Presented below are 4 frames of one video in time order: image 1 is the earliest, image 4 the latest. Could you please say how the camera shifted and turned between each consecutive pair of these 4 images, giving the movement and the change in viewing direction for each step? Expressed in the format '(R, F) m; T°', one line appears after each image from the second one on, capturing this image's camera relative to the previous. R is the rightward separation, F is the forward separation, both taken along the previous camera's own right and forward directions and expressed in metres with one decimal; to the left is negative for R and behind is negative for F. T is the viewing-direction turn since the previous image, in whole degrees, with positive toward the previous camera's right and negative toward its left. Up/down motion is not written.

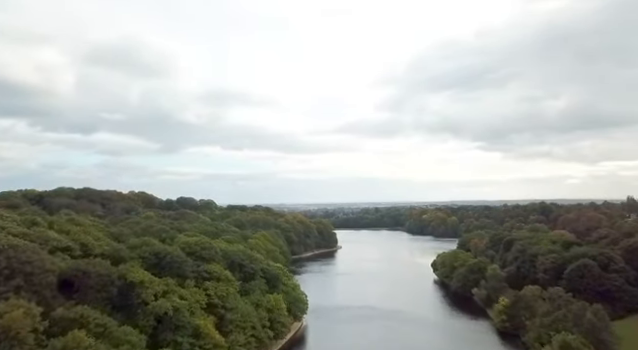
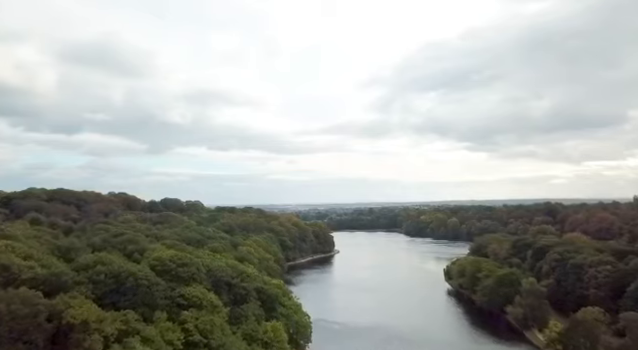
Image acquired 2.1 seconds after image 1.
(-1.3, +7.5) m; +1°
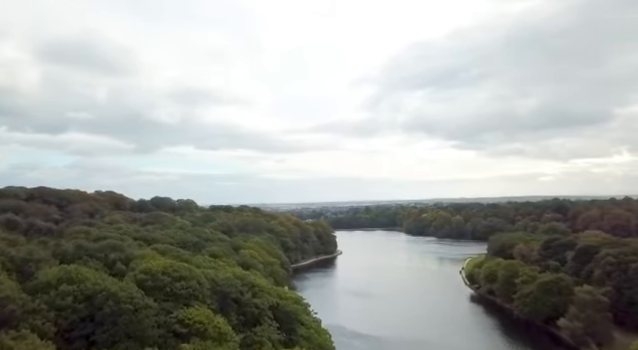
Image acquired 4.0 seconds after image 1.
(-2.1, +6.0) m; +1°
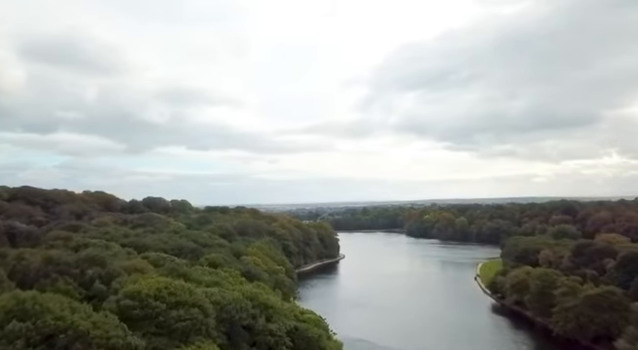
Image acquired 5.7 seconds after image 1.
(-1.6, +4.7) m; +1°
